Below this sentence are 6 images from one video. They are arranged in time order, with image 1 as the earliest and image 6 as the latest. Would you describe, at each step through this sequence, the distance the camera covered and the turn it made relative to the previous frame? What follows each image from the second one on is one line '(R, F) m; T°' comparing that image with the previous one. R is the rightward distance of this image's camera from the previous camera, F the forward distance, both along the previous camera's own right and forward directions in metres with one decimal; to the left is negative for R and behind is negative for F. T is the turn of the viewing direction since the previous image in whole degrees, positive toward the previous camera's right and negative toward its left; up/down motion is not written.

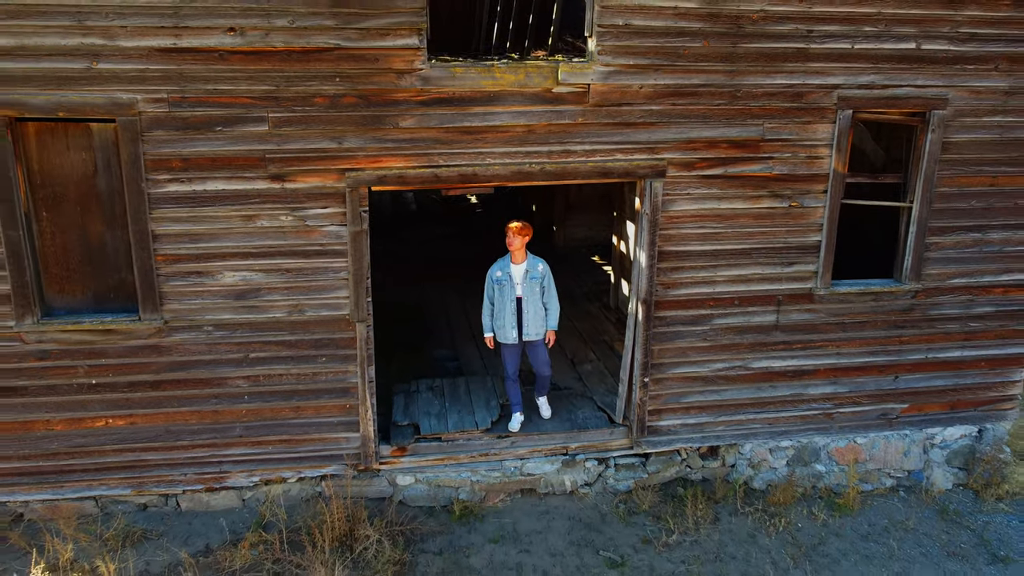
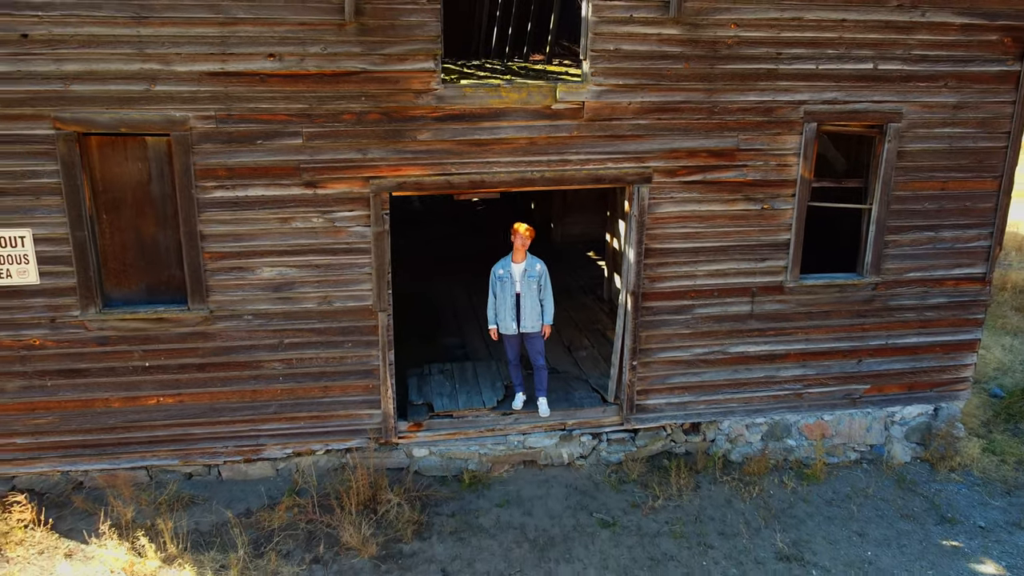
(-0.1, -0.8) m; 0°
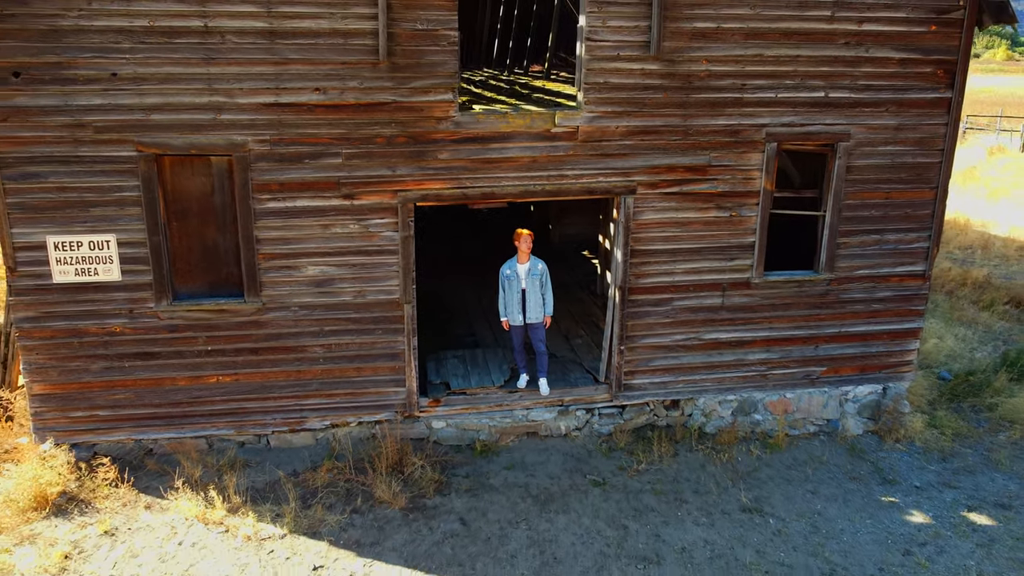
(-0.1, -1.3) m; 0°
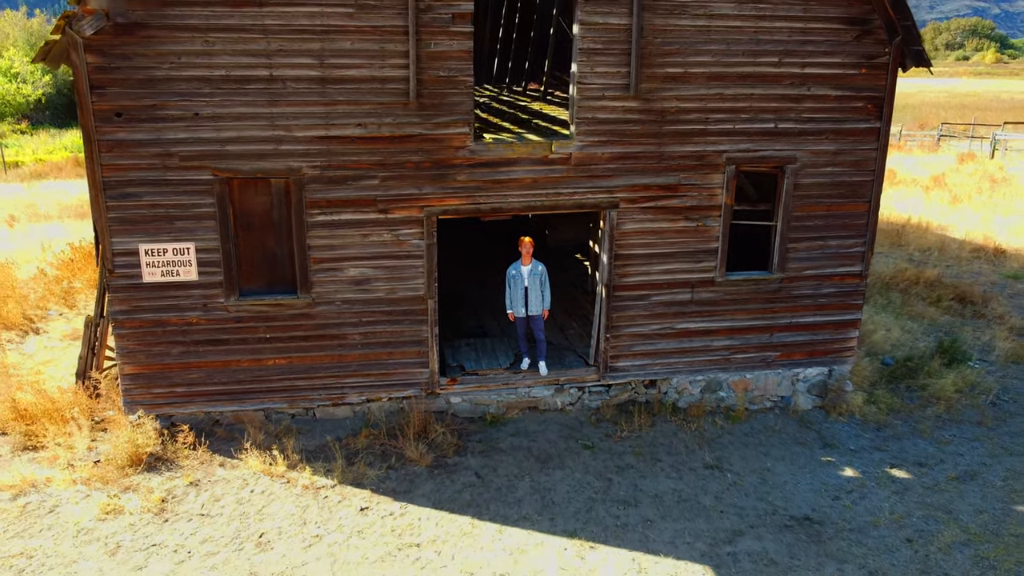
(-0.1, -1.8) m; 0°
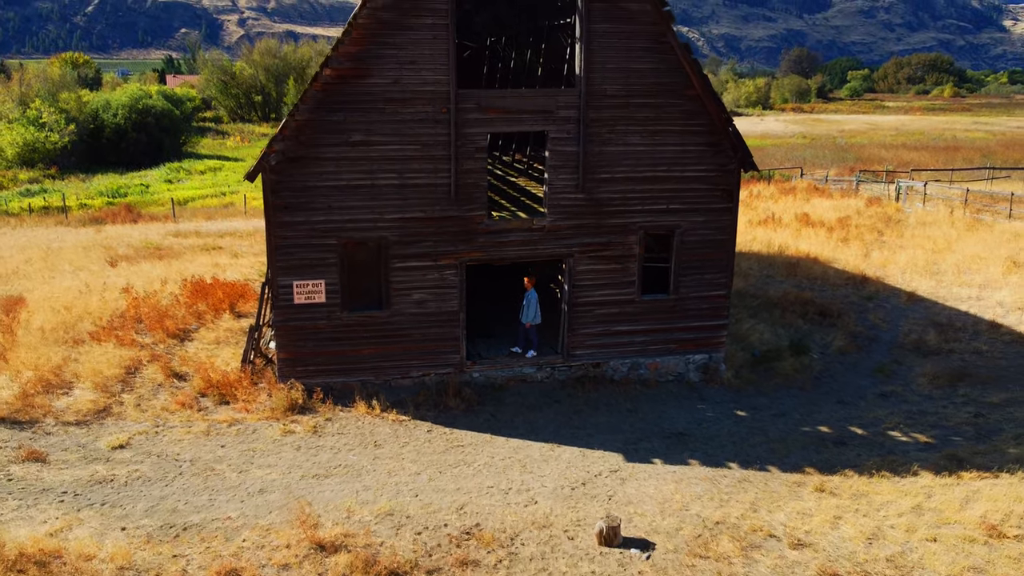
(-0.4, -6.6) m; +2°
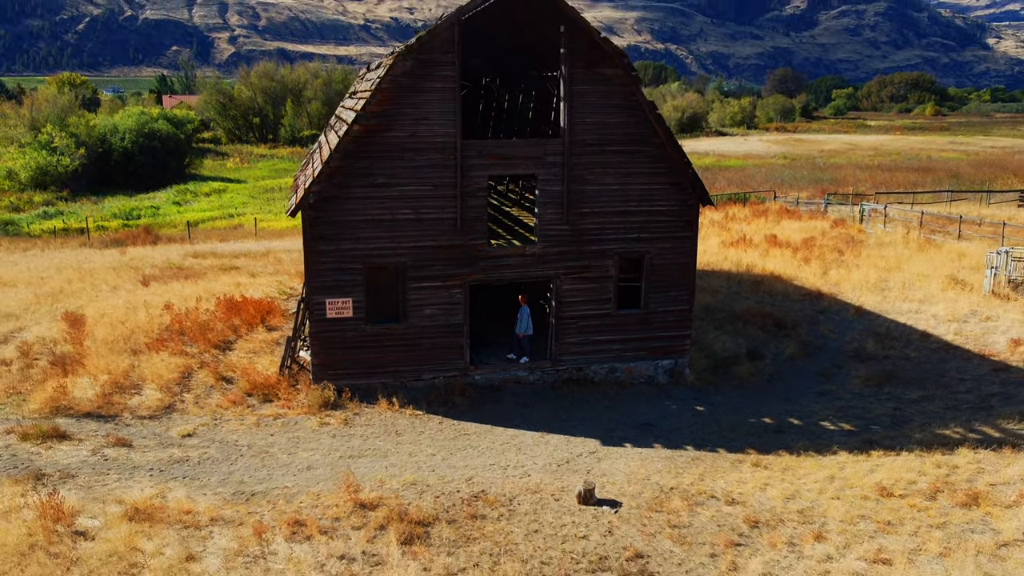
(-0.1, -3.2) m; +1°
